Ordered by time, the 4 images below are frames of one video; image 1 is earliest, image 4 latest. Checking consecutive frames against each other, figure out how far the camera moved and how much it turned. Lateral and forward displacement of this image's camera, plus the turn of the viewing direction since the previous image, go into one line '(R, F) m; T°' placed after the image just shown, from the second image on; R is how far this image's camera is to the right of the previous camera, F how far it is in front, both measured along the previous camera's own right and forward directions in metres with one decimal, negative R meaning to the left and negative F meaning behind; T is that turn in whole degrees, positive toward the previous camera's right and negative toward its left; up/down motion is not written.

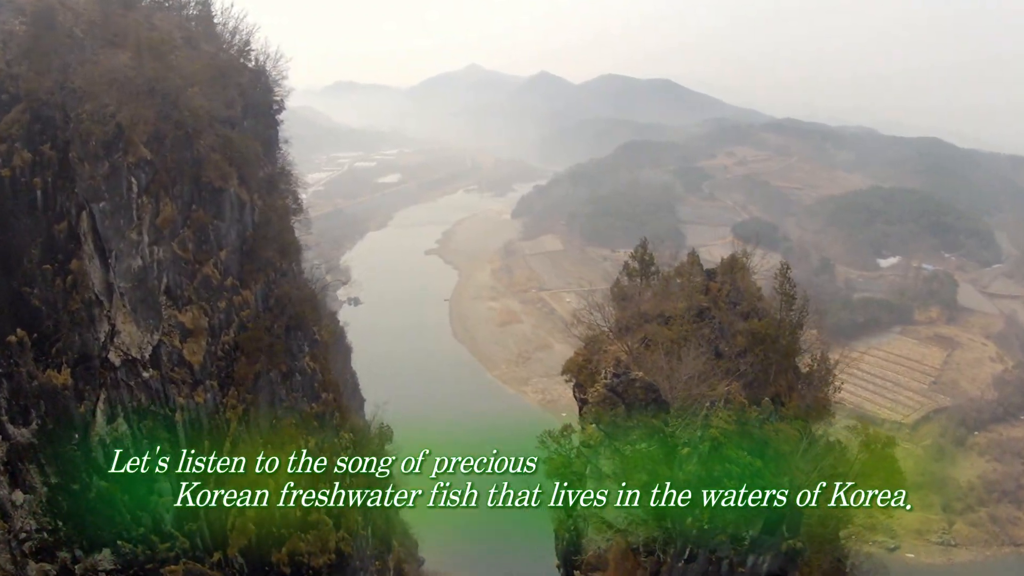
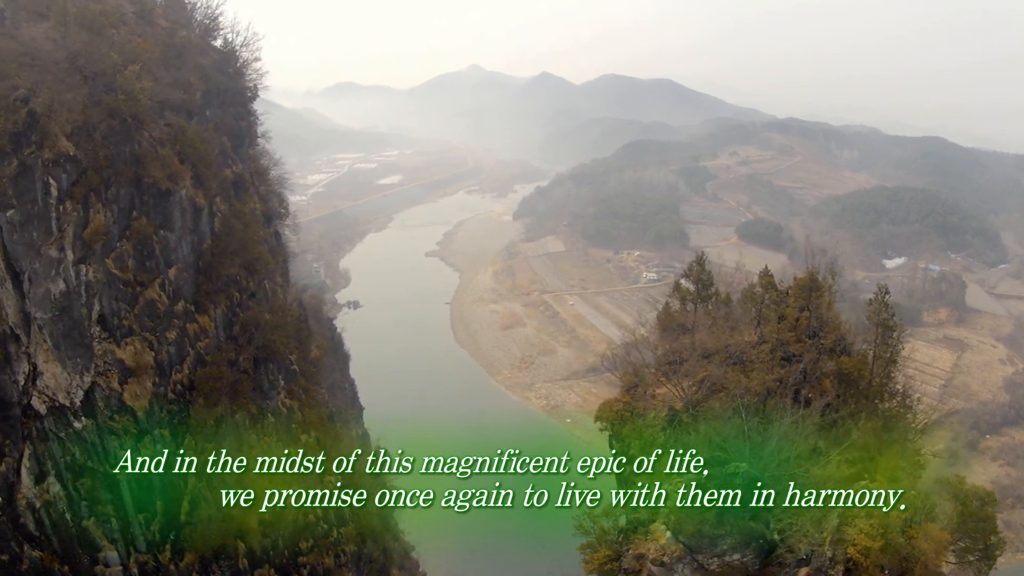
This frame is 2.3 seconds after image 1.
(-0.3, +2.0) m; 0°
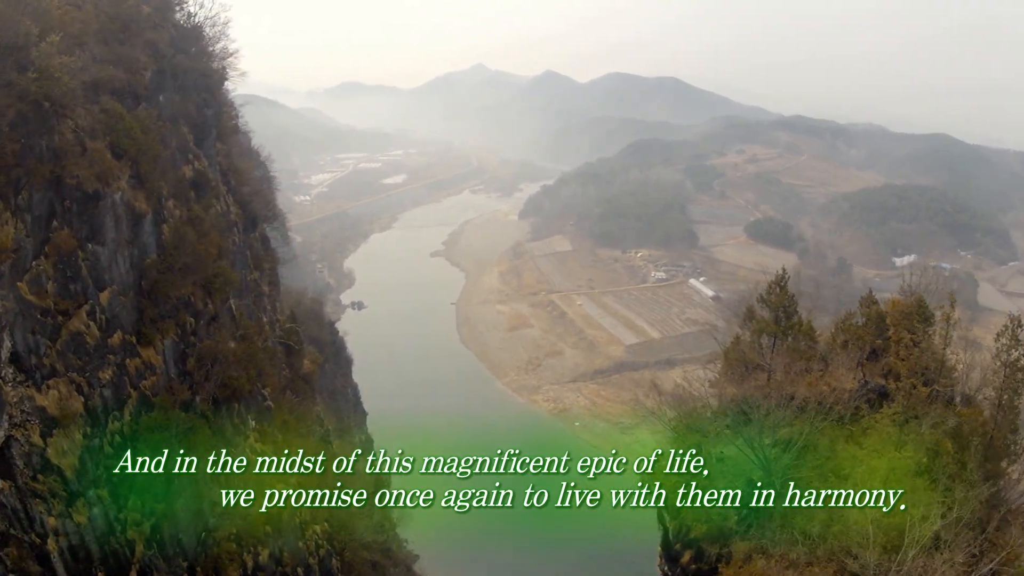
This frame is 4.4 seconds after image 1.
(-0.2, +1.7) m; 0°
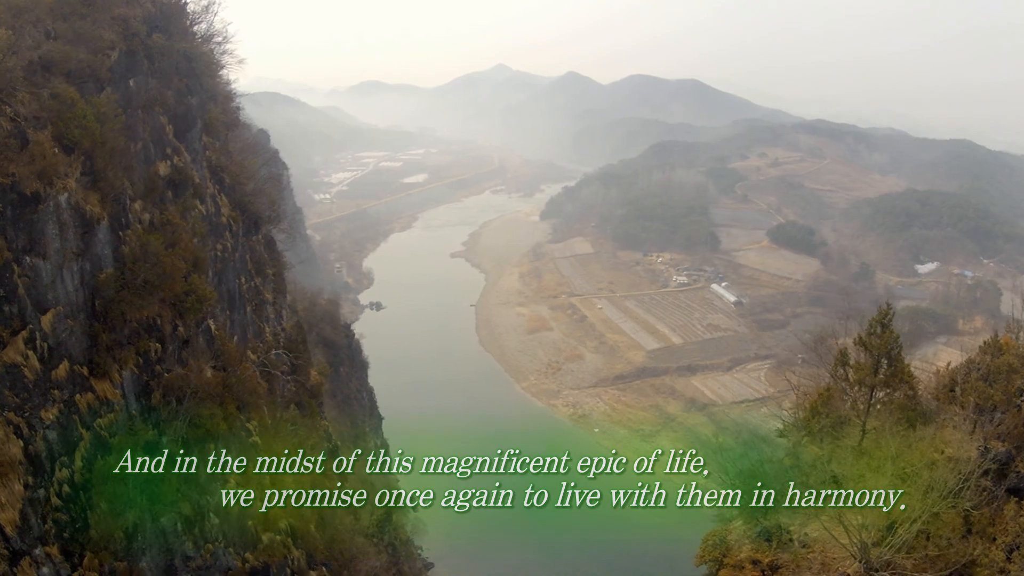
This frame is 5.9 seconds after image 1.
(-0.1, +1.2) m; -2°
